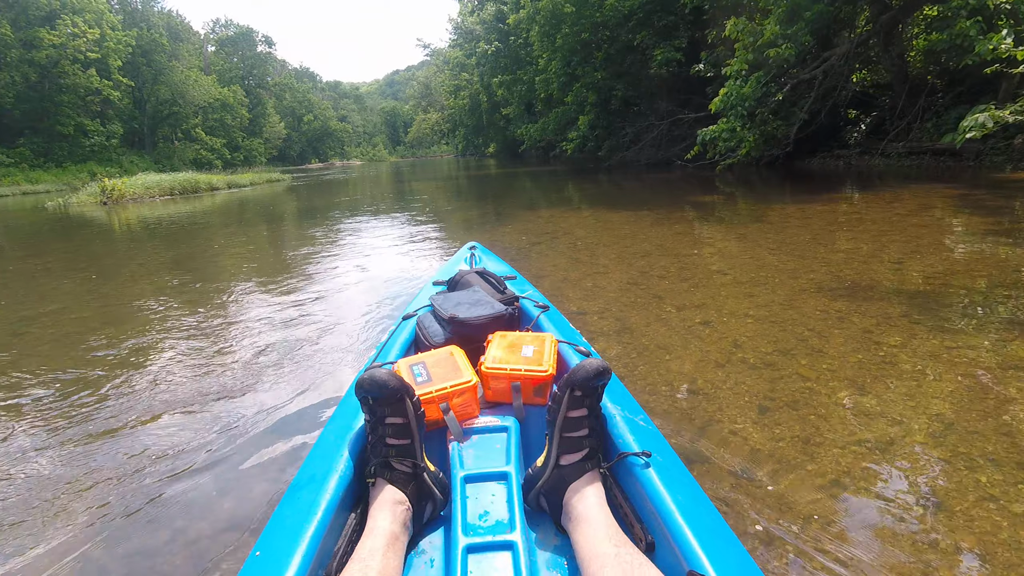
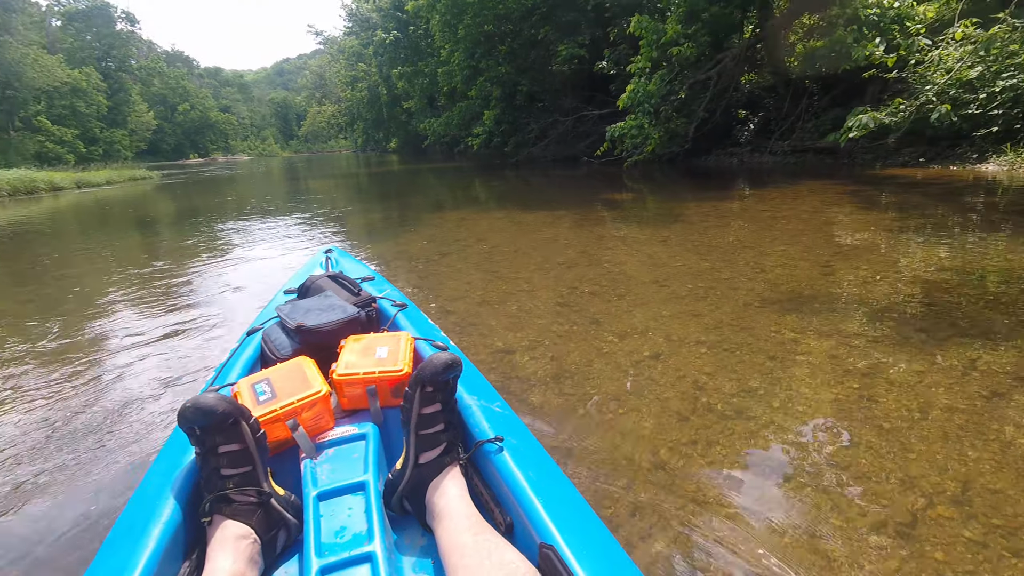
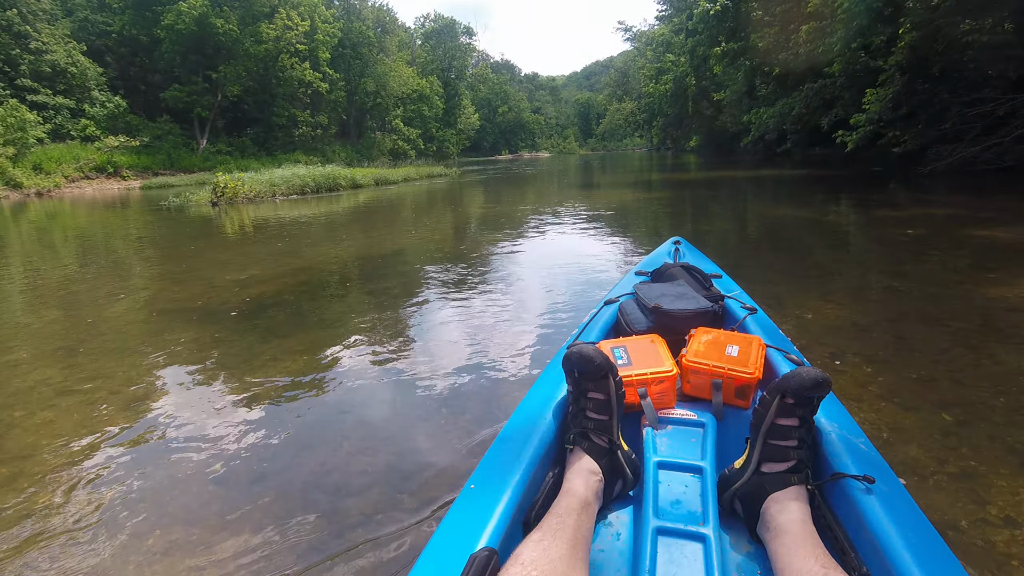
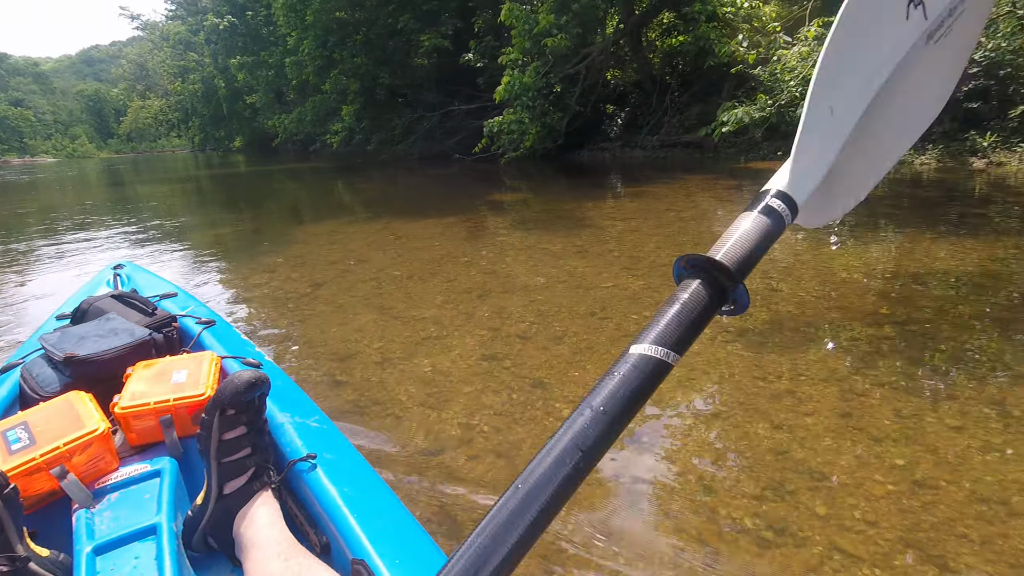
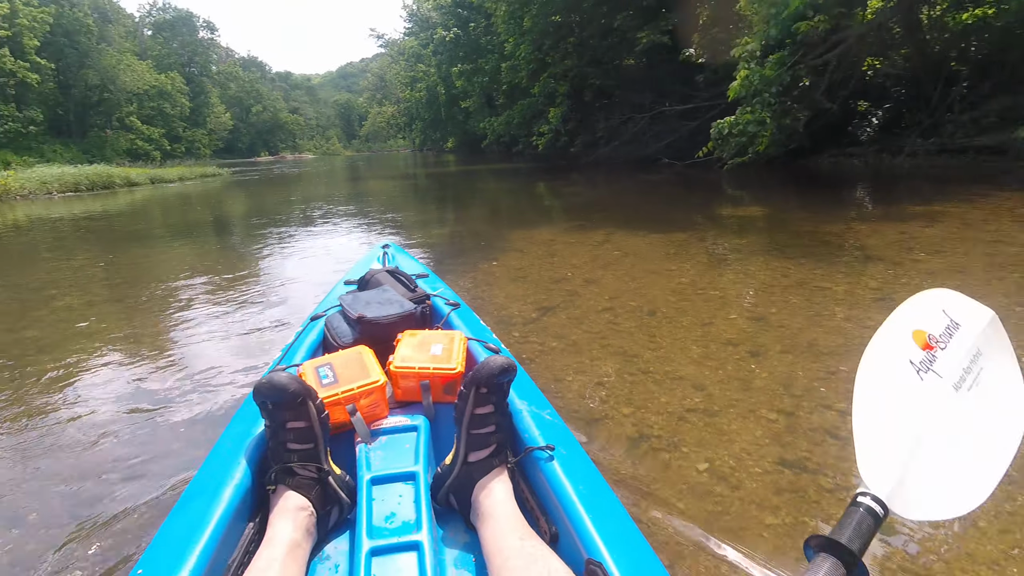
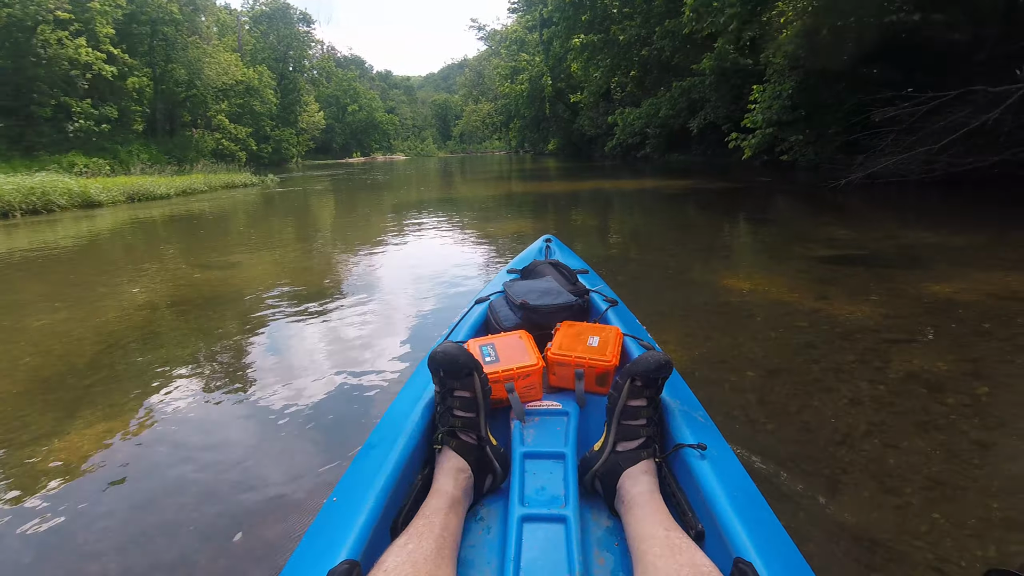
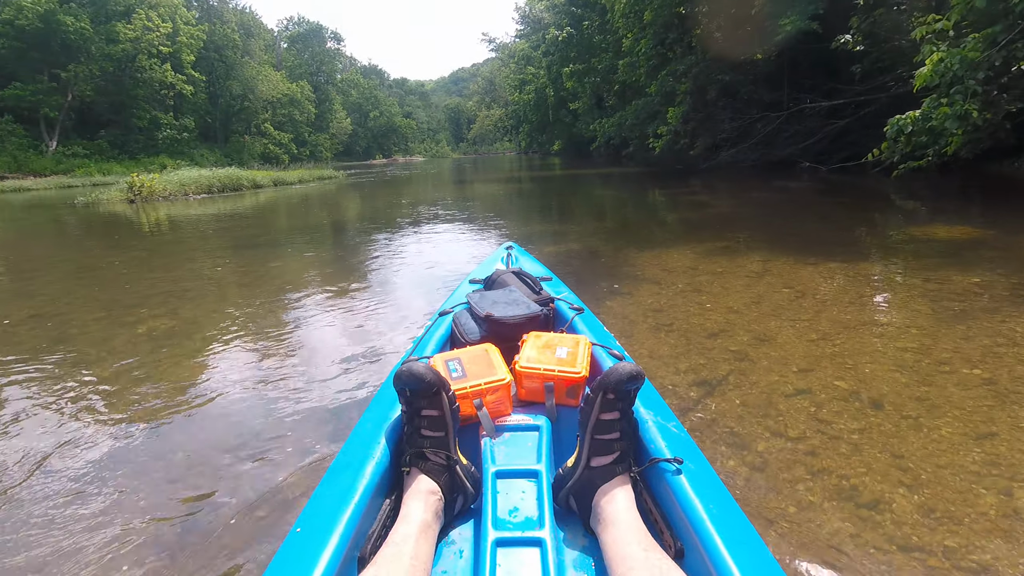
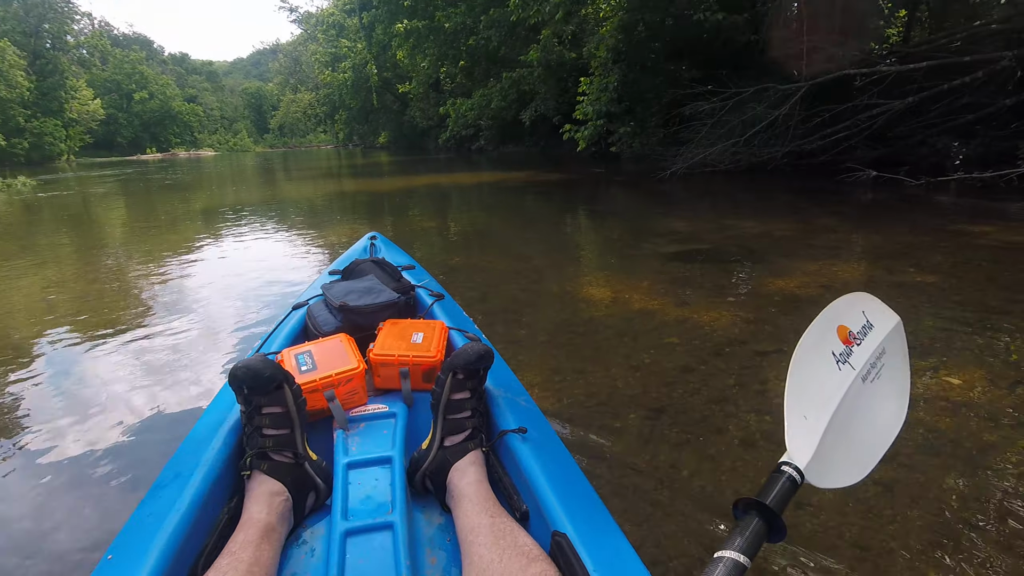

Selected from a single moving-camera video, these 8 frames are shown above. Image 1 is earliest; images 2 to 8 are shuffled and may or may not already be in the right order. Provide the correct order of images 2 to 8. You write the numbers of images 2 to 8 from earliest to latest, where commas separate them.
2, 4, 5, 7, 3, 6, 8
